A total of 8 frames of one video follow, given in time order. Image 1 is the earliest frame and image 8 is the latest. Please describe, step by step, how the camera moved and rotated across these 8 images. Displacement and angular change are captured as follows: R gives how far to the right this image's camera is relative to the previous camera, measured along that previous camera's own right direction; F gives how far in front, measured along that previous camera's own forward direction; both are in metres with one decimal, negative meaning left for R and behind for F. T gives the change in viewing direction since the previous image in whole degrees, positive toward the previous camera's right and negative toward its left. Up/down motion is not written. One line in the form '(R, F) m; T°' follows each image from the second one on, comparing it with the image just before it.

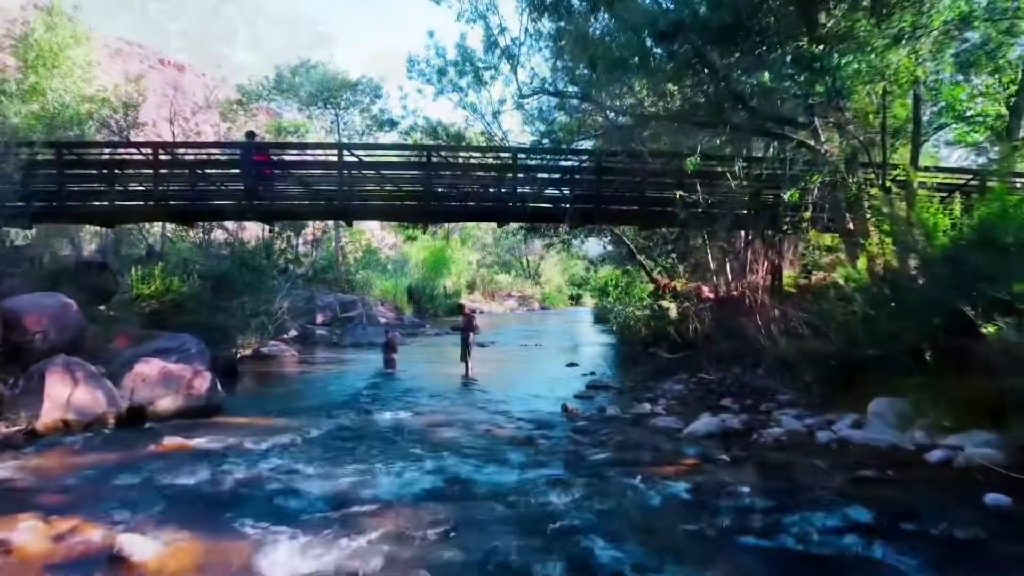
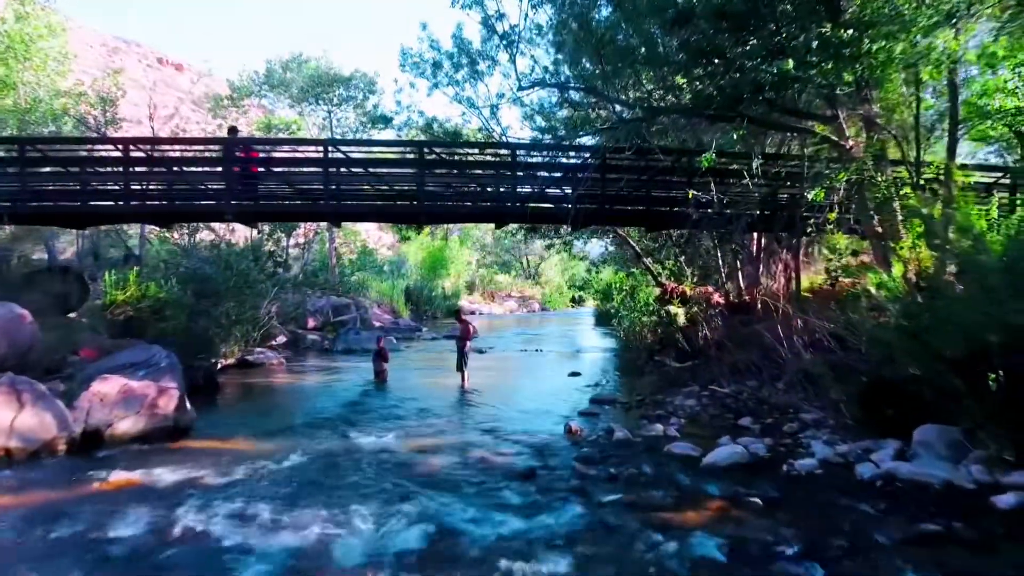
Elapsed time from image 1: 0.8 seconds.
(0.0, +0.9) m; 0°
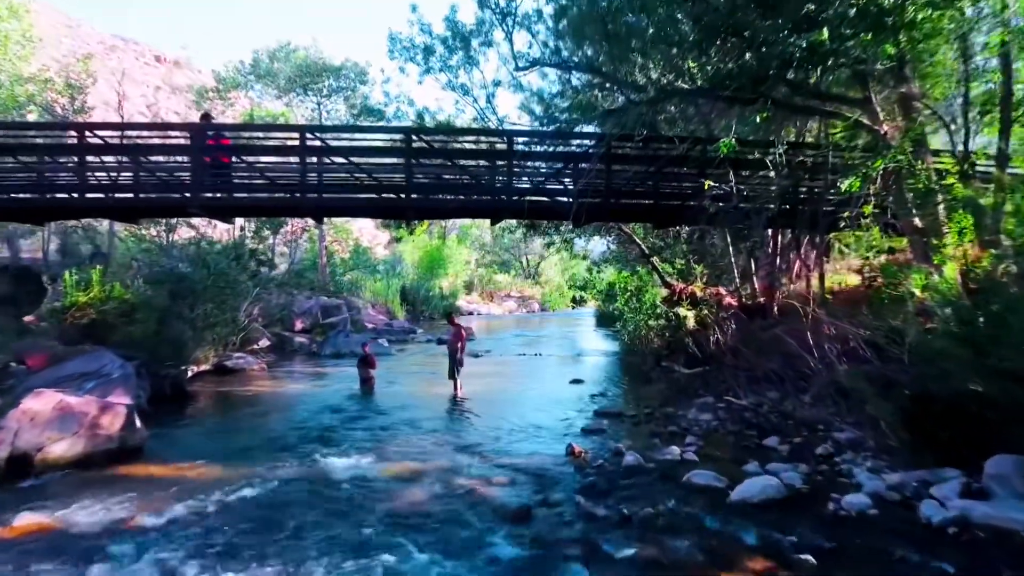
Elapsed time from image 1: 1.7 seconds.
(0.0, +1.1) m; 0°
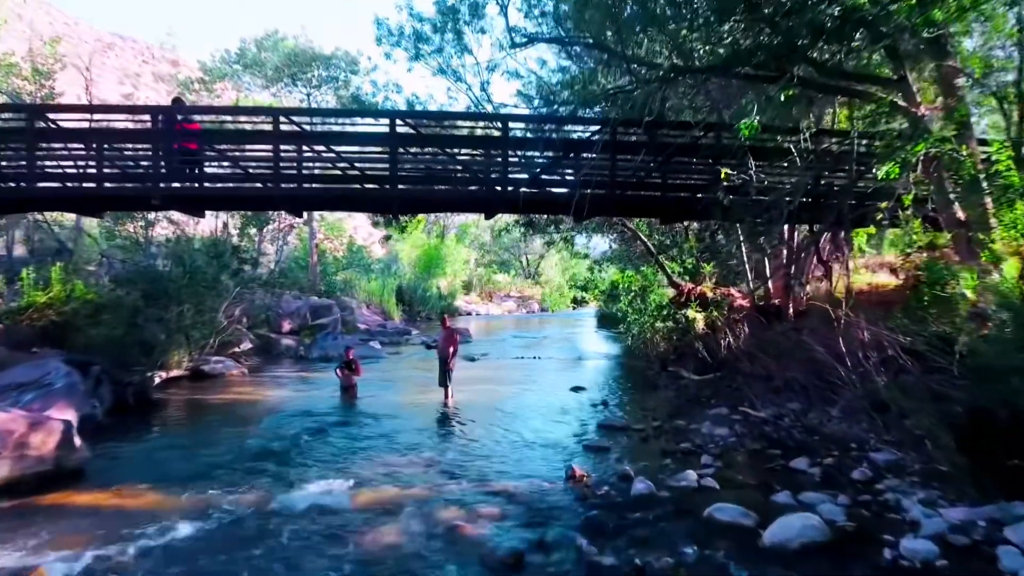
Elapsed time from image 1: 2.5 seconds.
(+0.1, +1.0) m; 0°
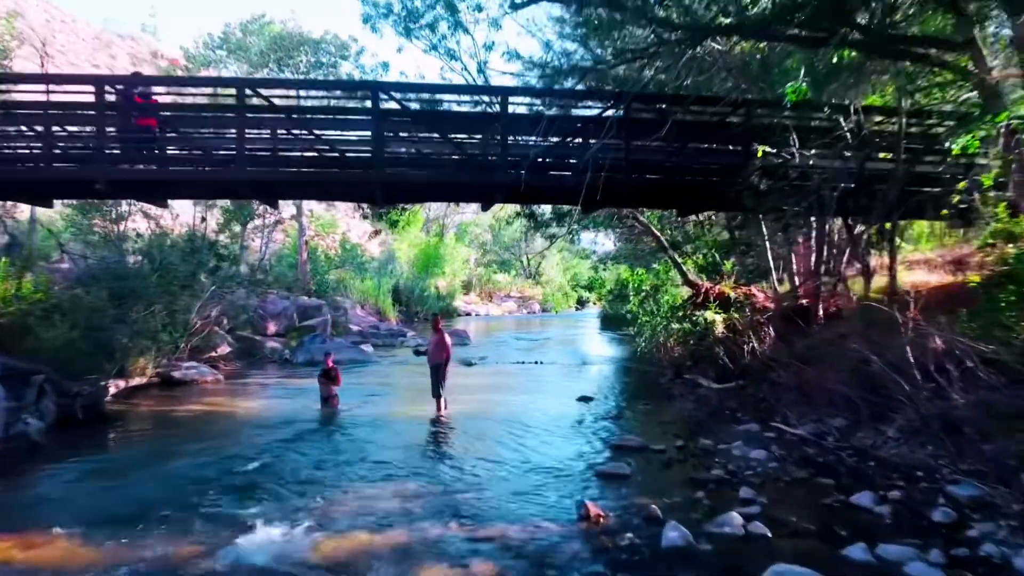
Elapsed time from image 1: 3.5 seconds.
(0.0, +1.3) m; 0°
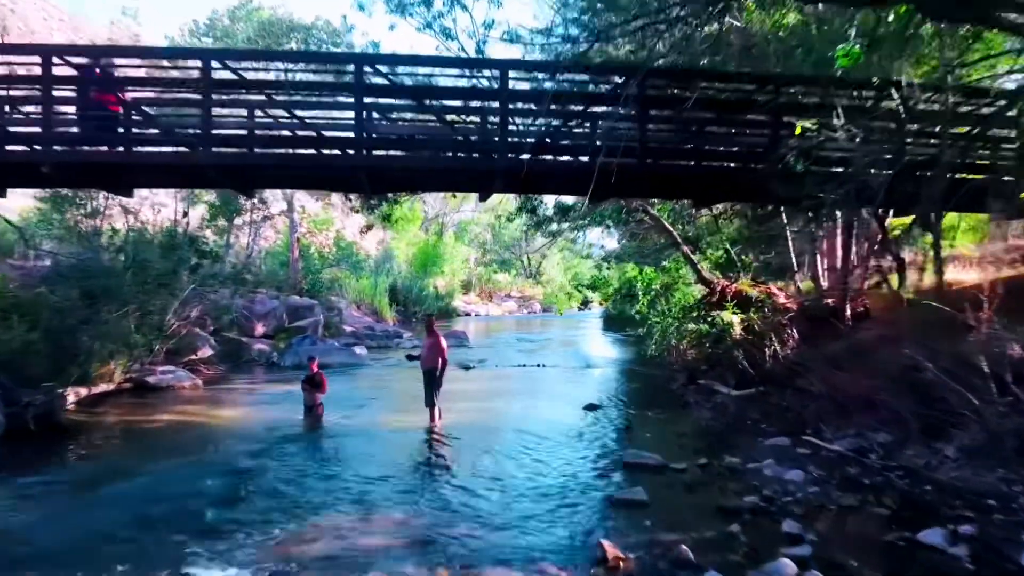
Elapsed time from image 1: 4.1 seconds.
(0.0, +1.0) m; 0°
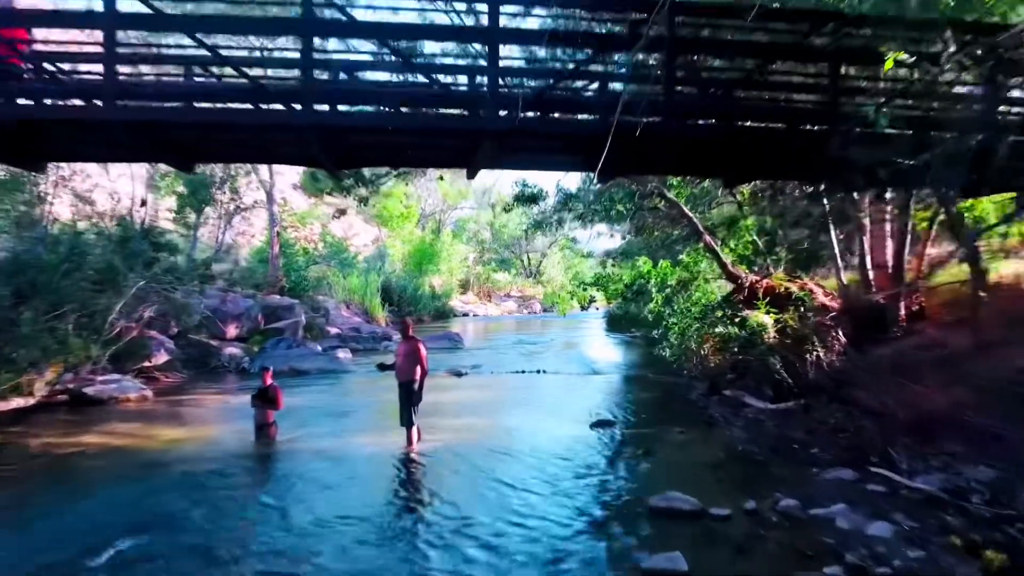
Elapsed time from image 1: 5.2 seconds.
(+0.1, +1.7) m; 0°
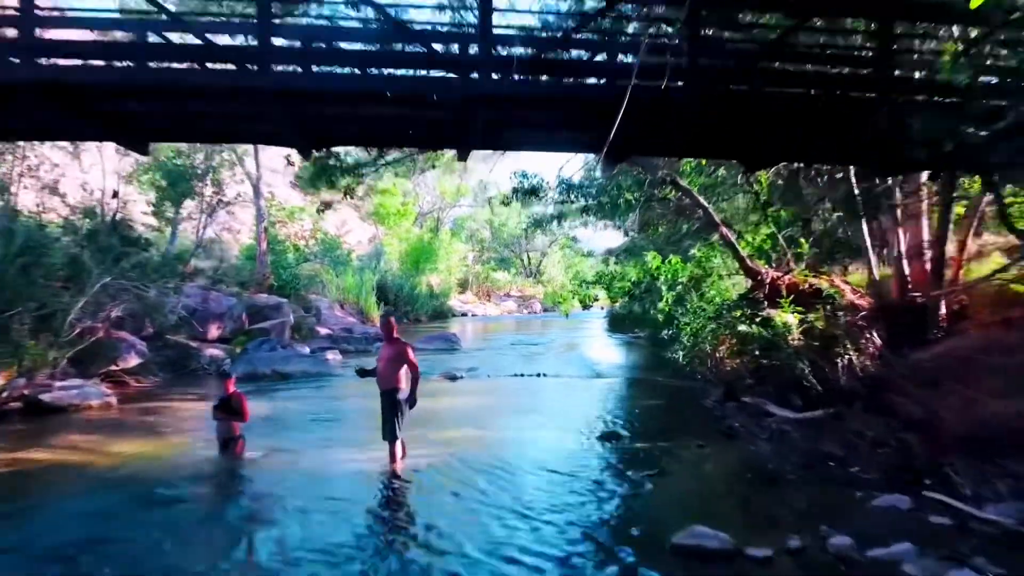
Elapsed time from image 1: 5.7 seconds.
(0.0, +1.0) m; 0°
